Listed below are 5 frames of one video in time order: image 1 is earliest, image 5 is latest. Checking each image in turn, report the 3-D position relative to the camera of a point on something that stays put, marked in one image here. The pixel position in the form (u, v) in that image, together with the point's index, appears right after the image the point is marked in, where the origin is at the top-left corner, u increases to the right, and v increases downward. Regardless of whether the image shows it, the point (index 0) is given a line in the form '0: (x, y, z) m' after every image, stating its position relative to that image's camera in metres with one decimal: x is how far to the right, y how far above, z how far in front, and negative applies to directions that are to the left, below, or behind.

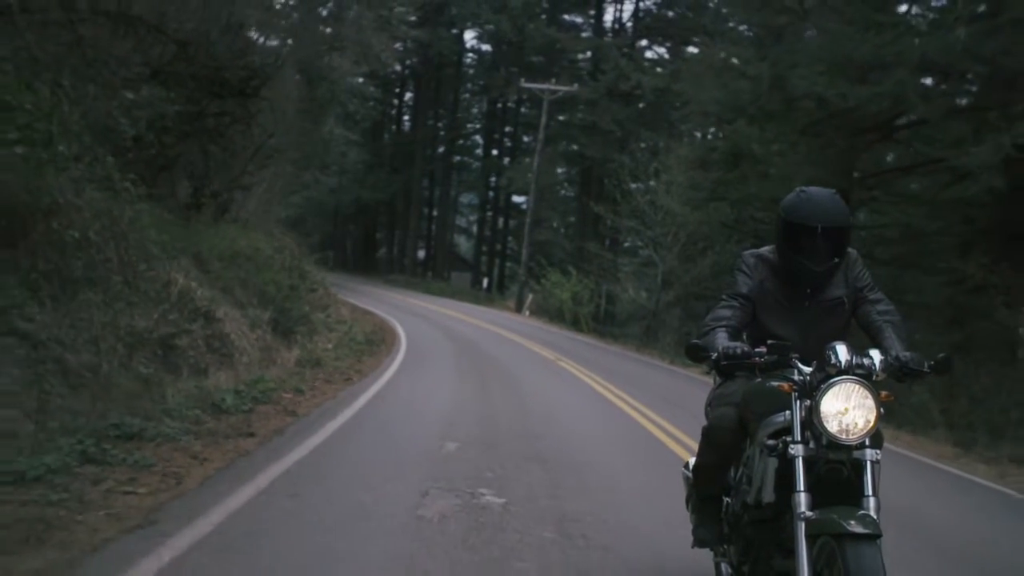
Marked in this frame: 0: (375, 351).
0: (-2.4, -1.0, +19.2) m
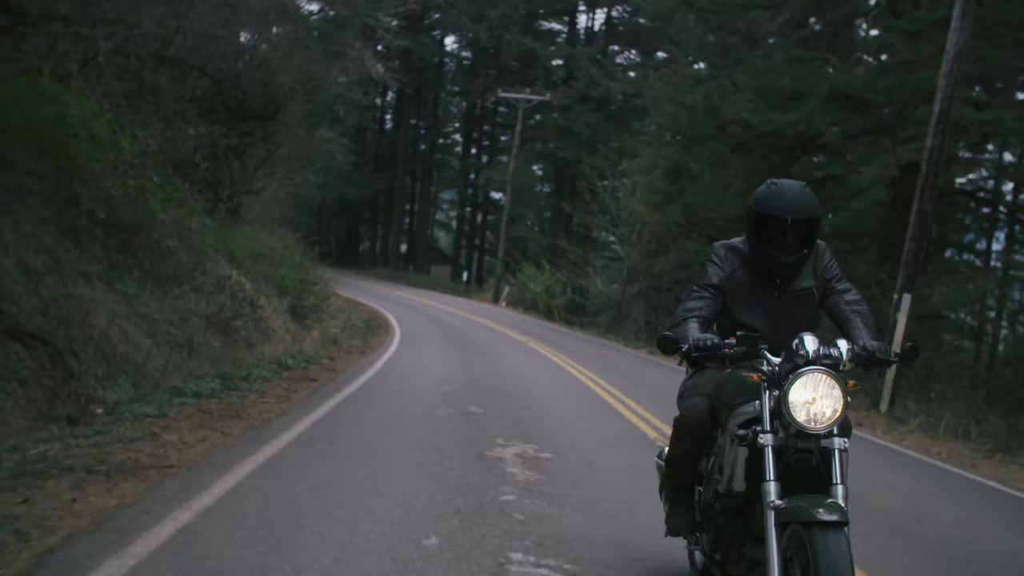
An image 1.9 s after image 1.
0: (-2.9, -0.9, +22.0) m
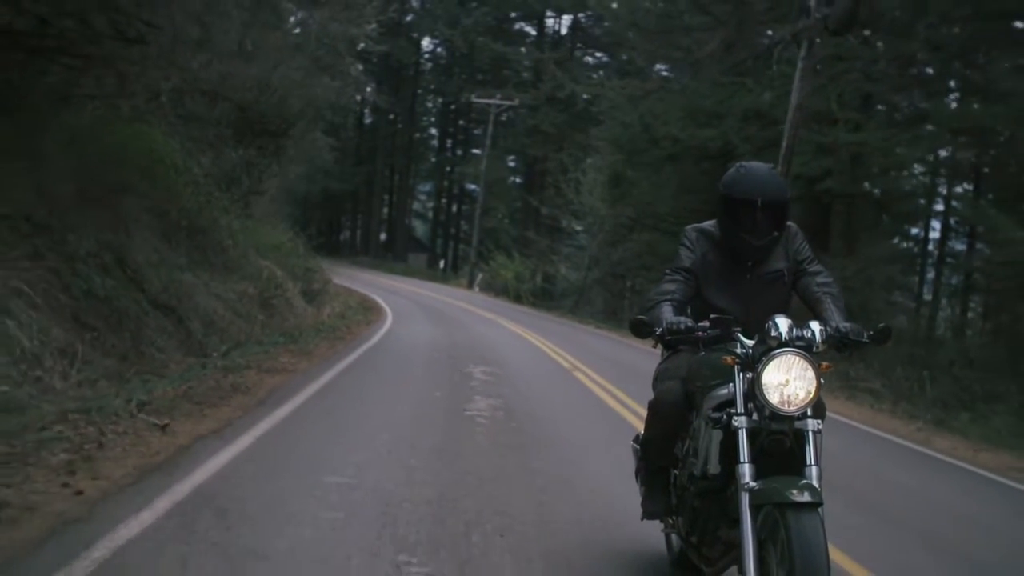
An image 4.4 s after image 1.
0: (-3.6, -0.6, +25.7) m
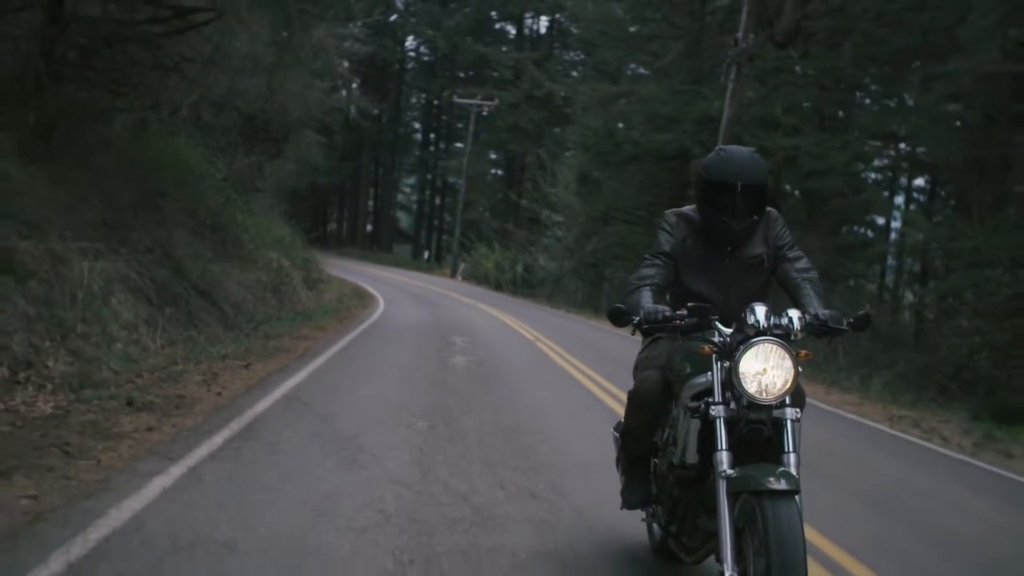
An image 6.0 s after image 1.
0: (-4.1, -0.3, +28.2) m
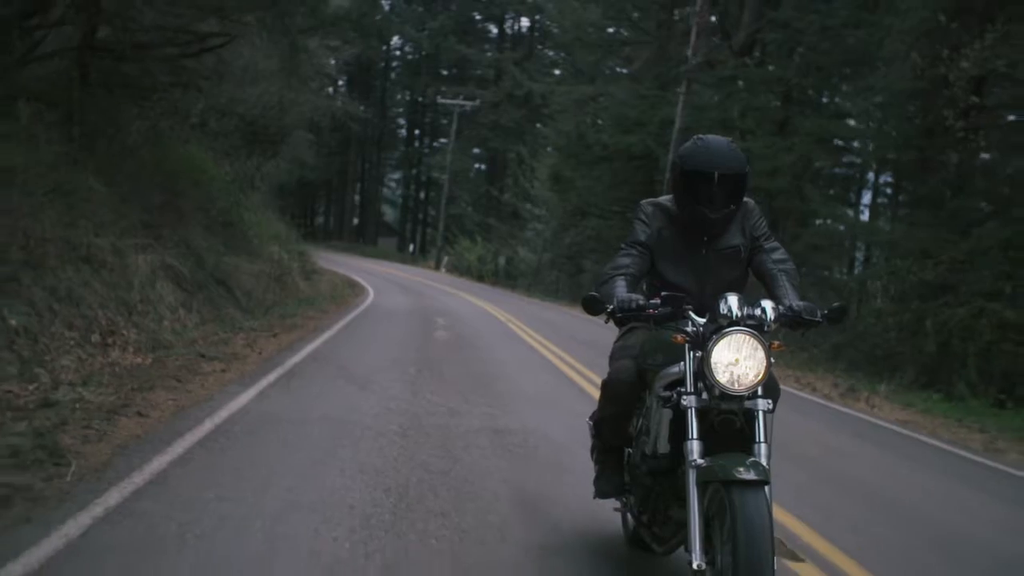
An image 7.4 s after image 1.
0: (-4.7, 0.0, +30.2) m
